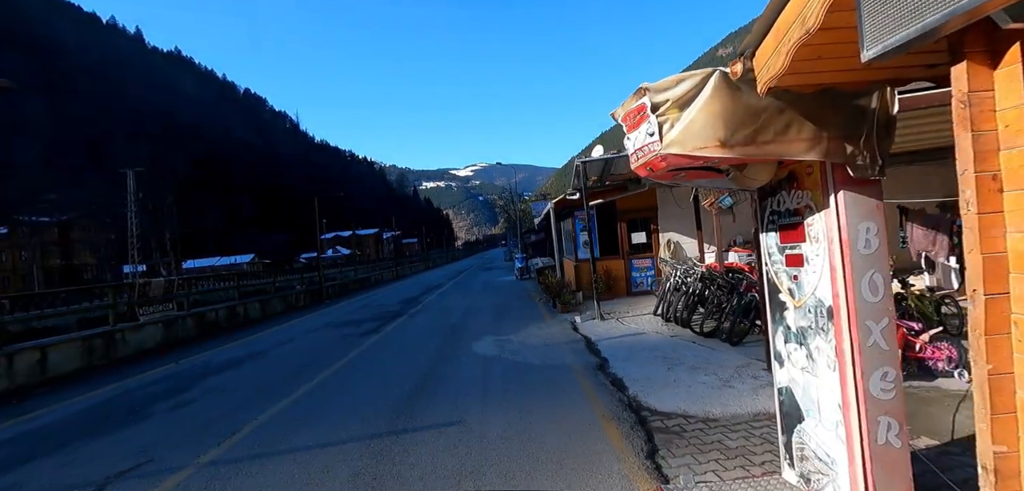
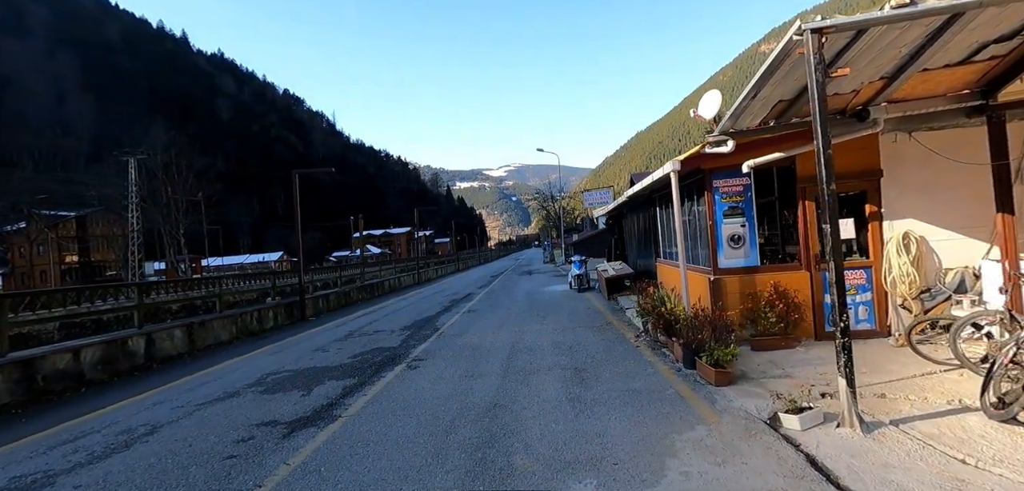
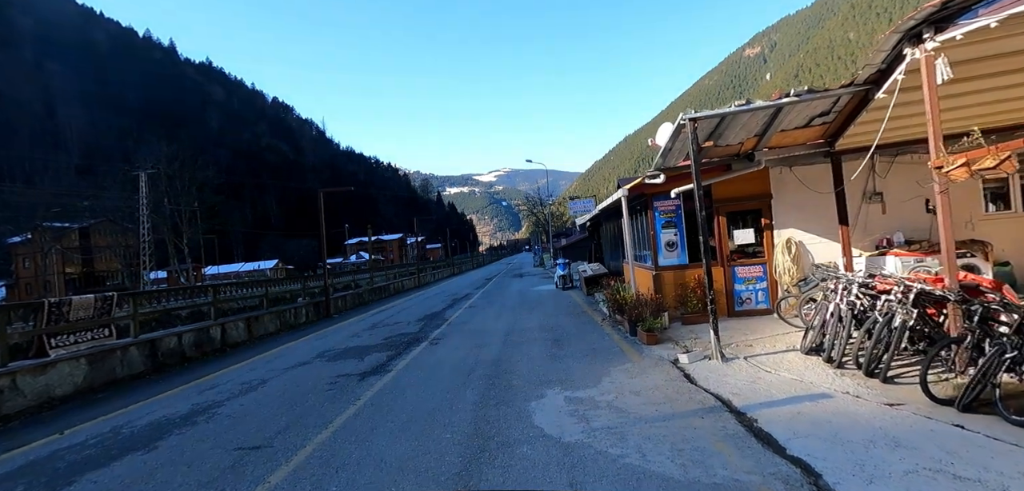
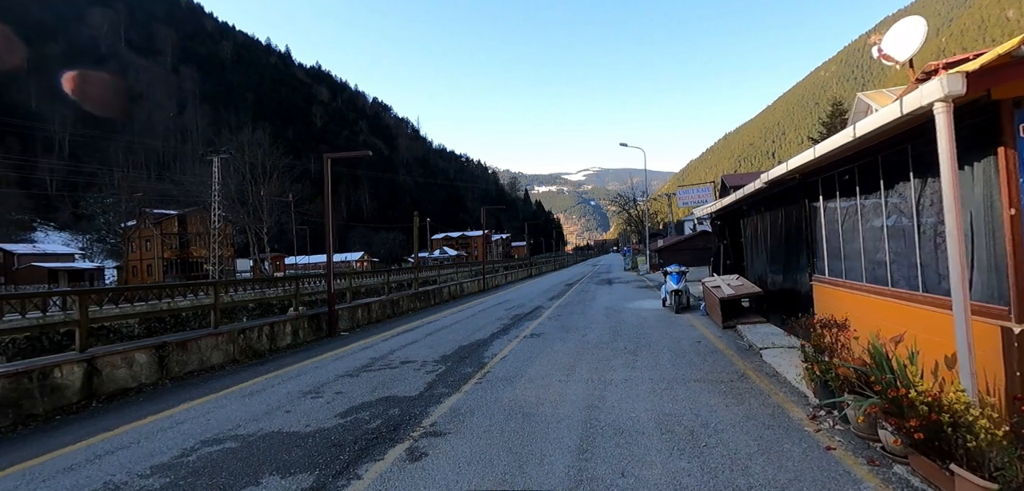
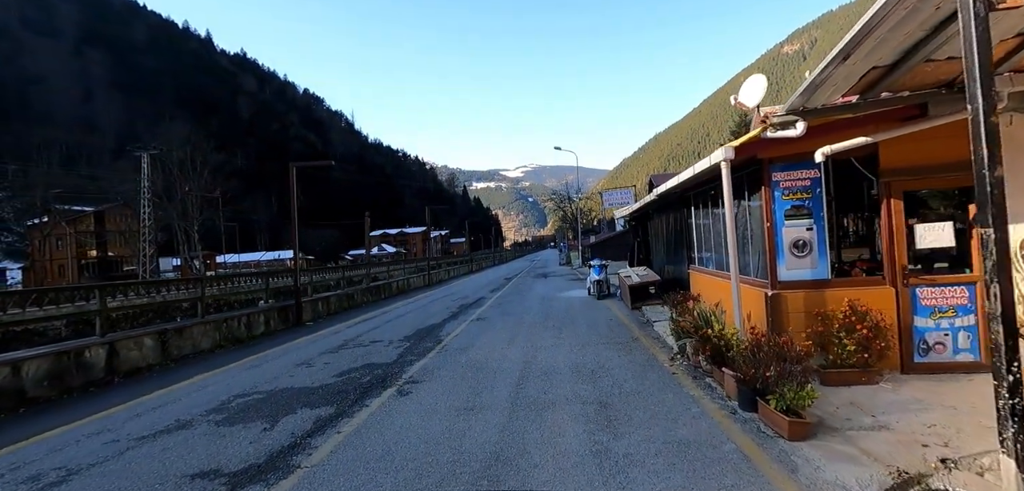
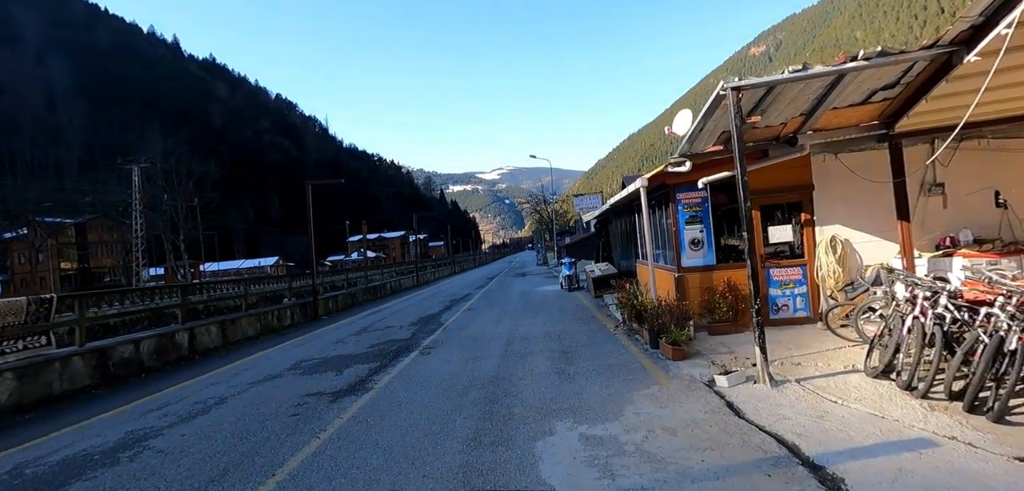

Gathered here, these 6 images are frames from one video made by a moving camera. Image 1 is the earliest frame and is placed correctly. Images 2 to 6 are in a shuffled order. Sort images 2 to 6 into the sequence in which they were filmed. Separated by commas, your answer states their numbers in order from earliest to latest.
3, 6, 2, 5, 4
